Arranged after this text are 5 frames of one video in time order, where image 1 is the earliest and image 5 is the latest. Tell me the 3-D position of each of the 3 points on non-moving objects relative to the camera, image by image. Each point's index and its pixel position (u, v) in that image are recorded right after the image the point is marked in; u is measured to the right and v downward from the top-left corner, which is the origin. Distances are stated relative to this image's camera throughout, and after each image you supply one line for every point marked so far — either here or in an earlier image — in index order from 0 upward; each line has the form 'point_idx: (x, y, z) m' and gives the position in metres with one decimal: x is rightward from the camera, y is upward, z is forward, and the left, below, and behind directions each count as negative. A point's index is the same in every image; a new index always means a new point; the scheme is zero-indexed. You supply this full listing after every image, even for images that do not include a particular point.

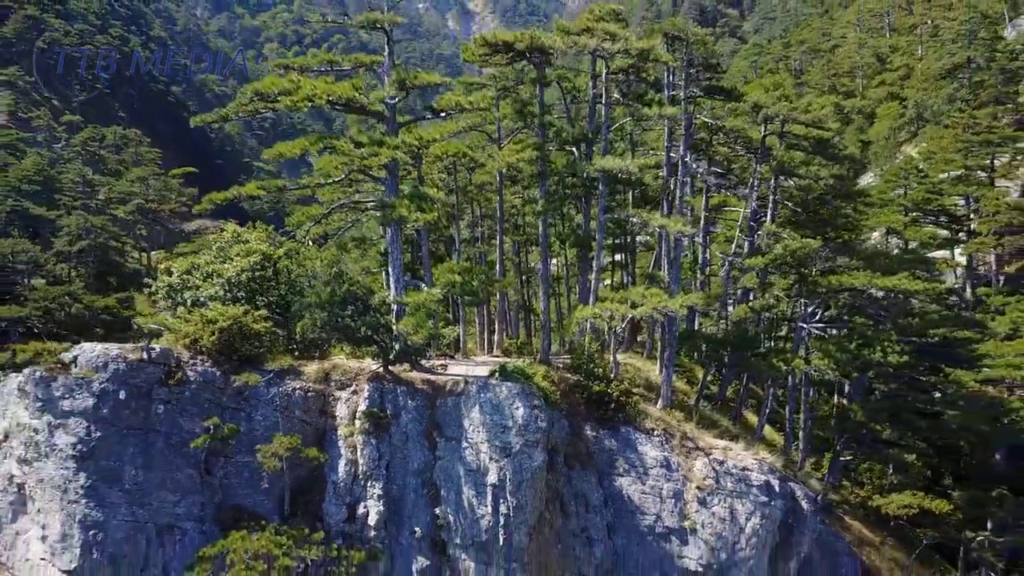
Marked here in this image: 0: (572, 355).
0: (+1.3, -1.9, +17.0) m
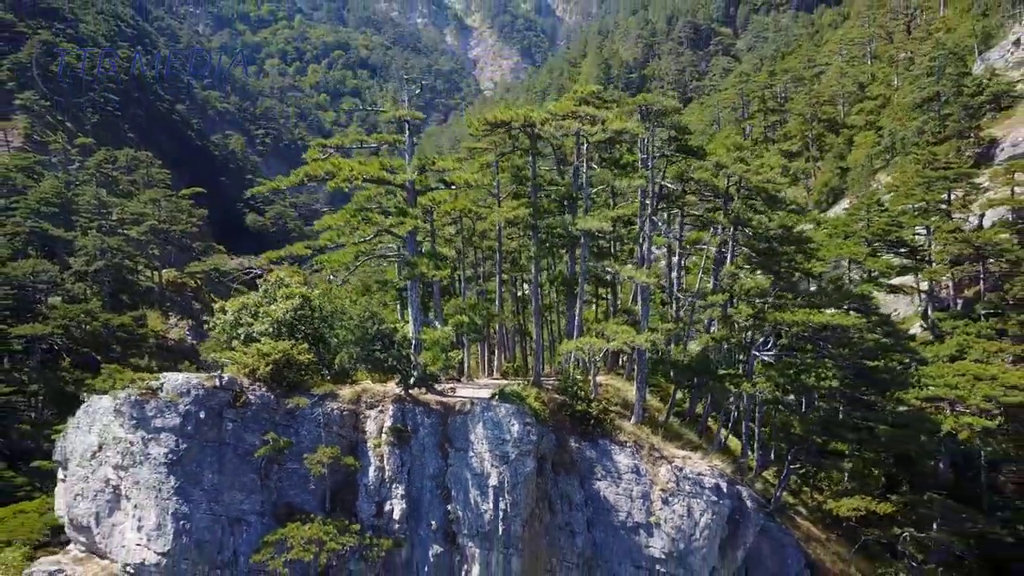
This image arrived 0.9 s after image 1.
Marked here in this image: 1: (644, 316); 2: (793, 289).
0: (+1.3, -2.7, +18.8) m
1: (+3.2, -1.1, +17.4) m
2: (+7.2, -0.3, +17.8) m
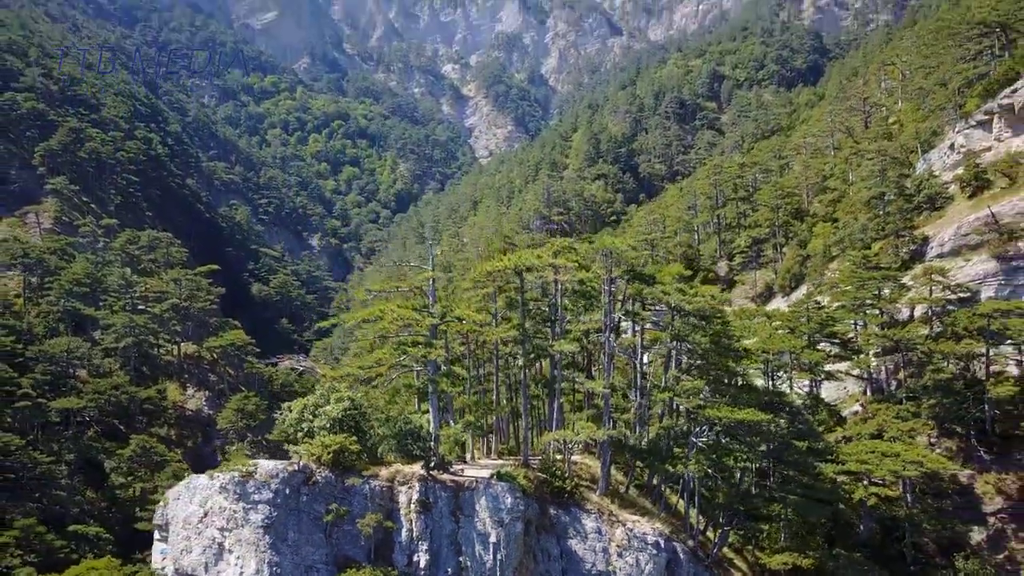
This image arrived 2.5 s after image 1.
0: (+1.1, -5.7, +22.4) m
1: (+3.0, -4.0, +21.1) m
2: (+7.0, -3.3, +21.7) m
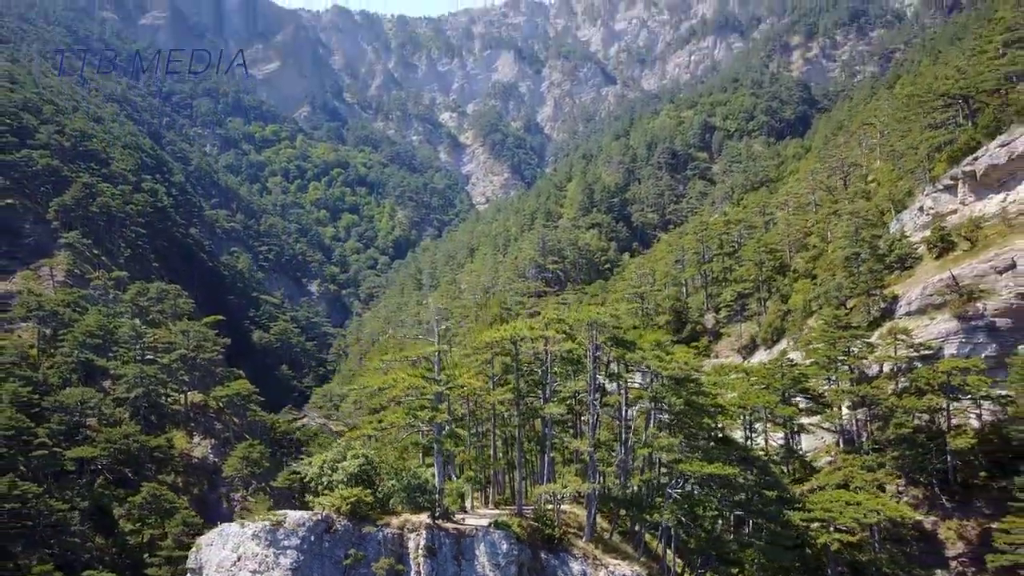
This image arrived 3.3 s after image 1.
0: (+0.9, -7.9, +24.2) m
1: (+2.8, -6.2, +23.0) m
2: (+6.8, -5.5, +23.7) m
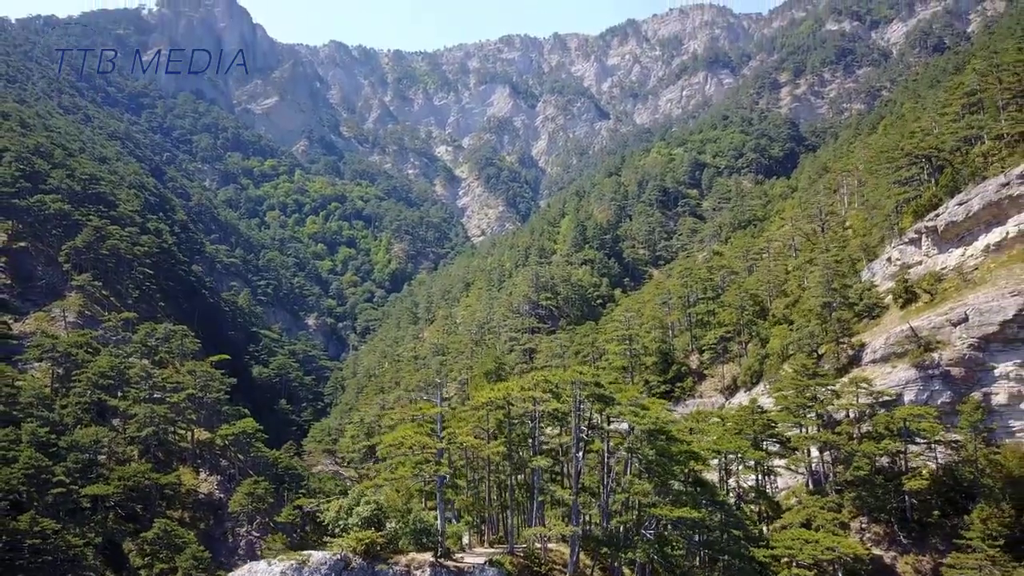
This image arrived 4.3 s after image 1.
0: (+0.6, -10.2, +26.6) m
1: (+2.6, -8.4, +25.5) m
2: (+6.5, -7.7, +26.2) m
